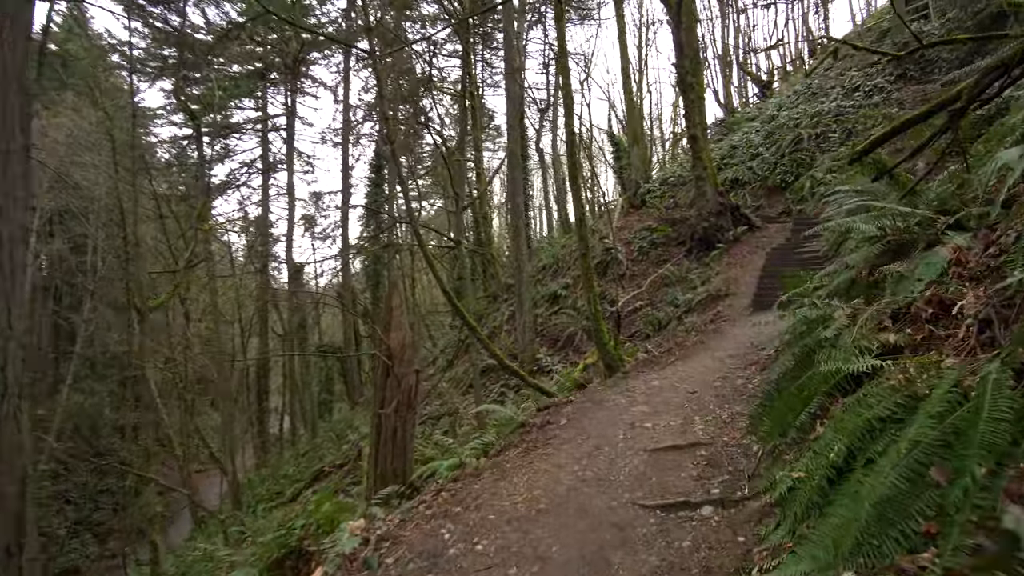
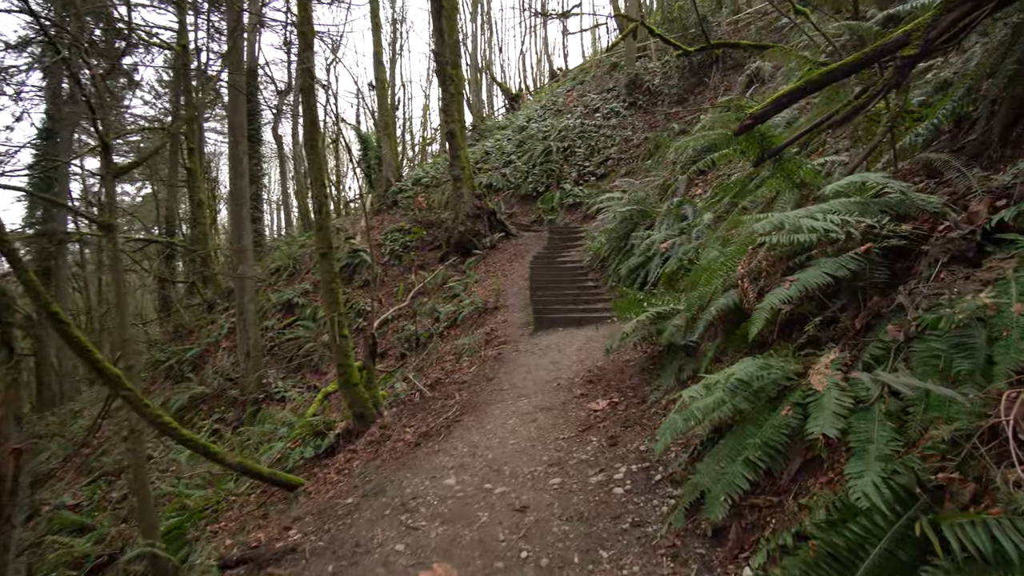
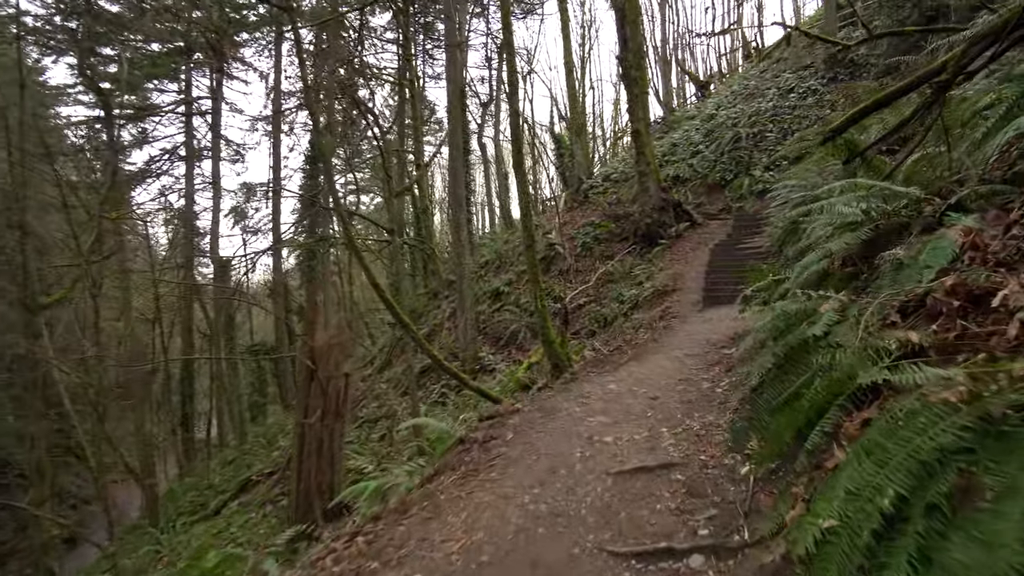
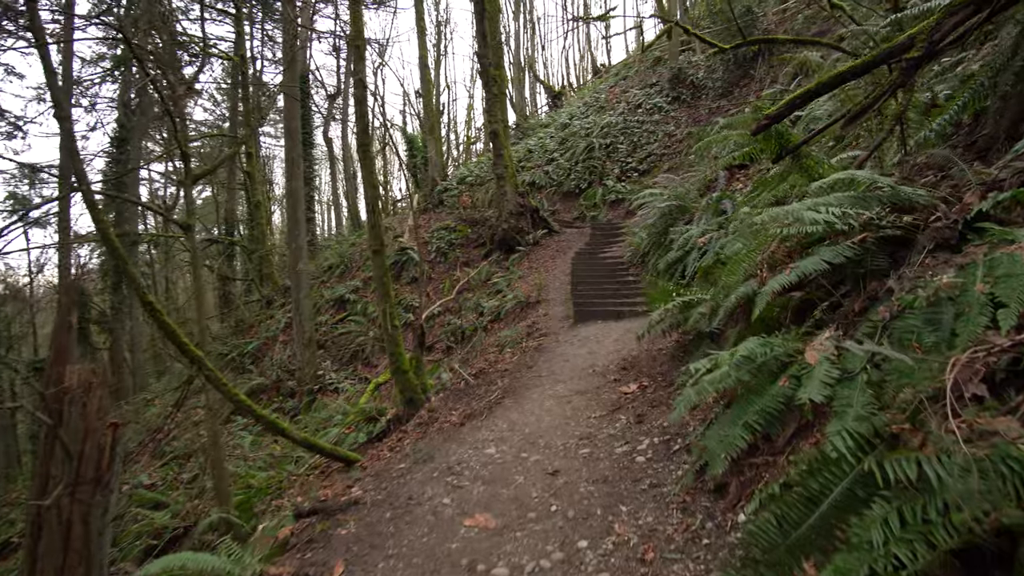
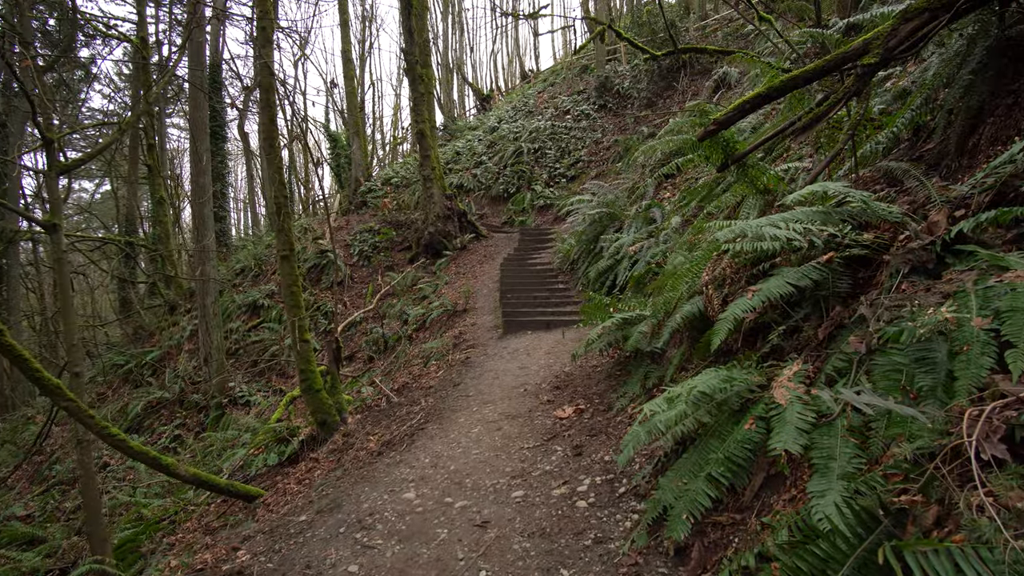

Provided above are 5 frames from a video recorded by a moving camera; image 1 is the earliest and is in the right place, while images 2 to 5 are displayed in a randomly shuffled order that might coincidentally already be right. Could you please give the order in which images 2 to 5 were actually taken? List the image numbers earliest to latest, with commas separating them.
3, 4, 2, 5
